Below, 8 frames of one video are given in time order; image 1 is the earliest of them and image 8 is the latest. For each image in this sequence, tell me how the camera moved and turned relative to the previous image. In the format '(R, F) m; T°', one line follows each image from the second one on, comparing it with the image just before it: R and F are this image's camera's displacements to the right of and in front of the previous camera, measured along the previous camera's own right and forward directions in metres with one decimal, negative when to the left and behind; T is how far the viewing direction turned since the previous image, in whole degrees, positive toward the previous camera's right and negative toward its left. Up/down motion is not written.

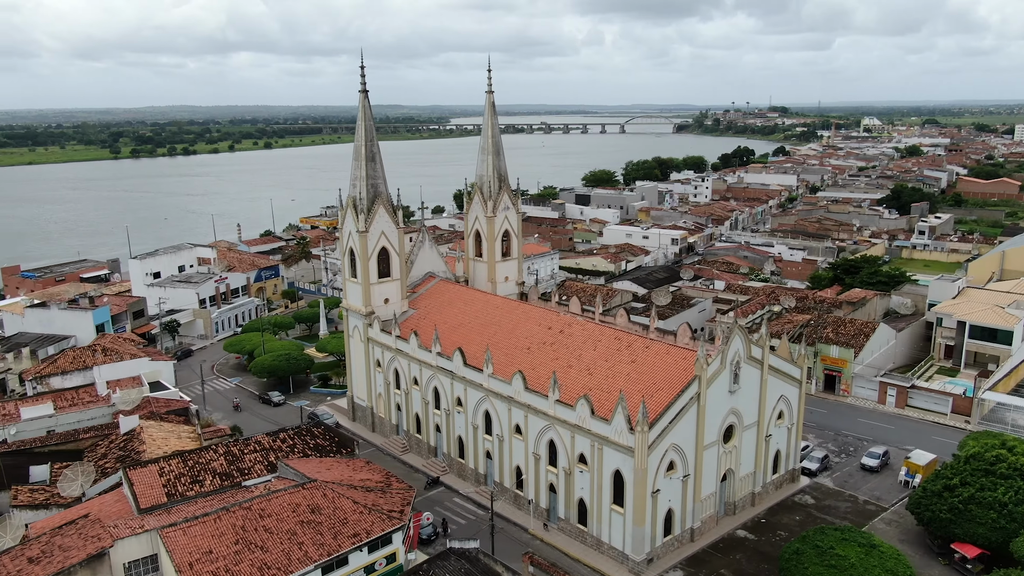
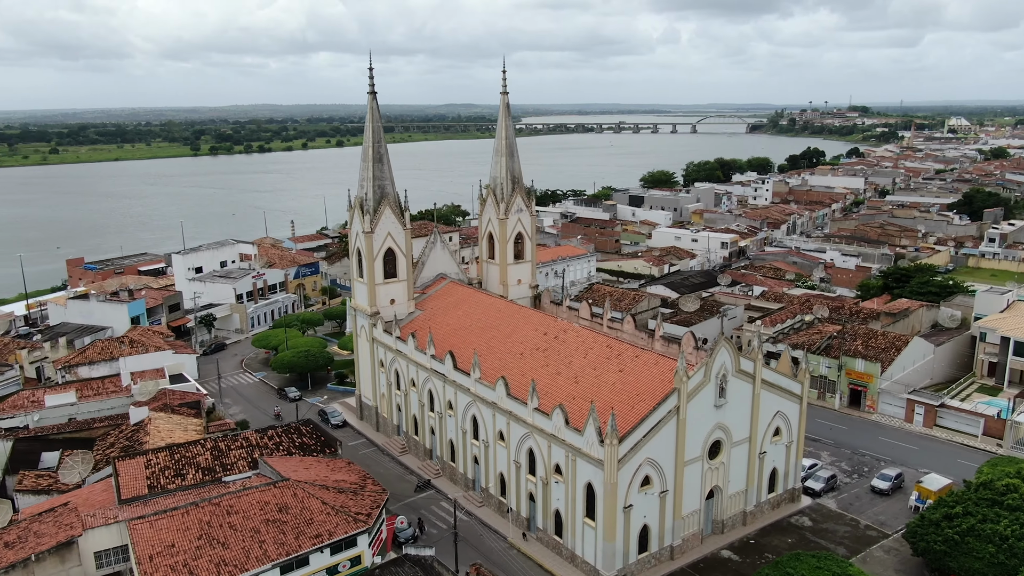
(+2.6, +0.5) m; -5°
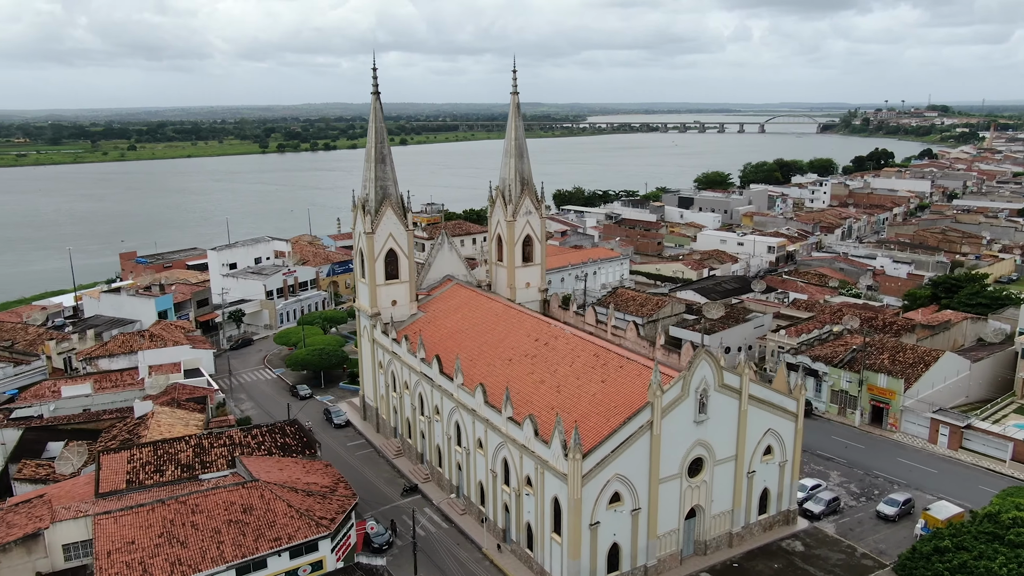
(+2.5, +0.7) m; -5°
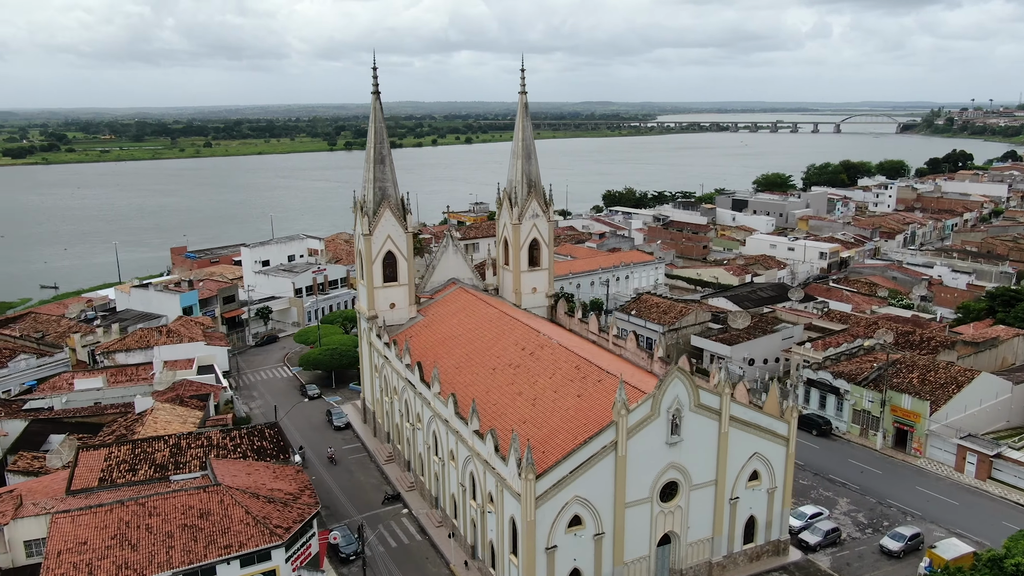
(+2.7, +1.0) m; -5°
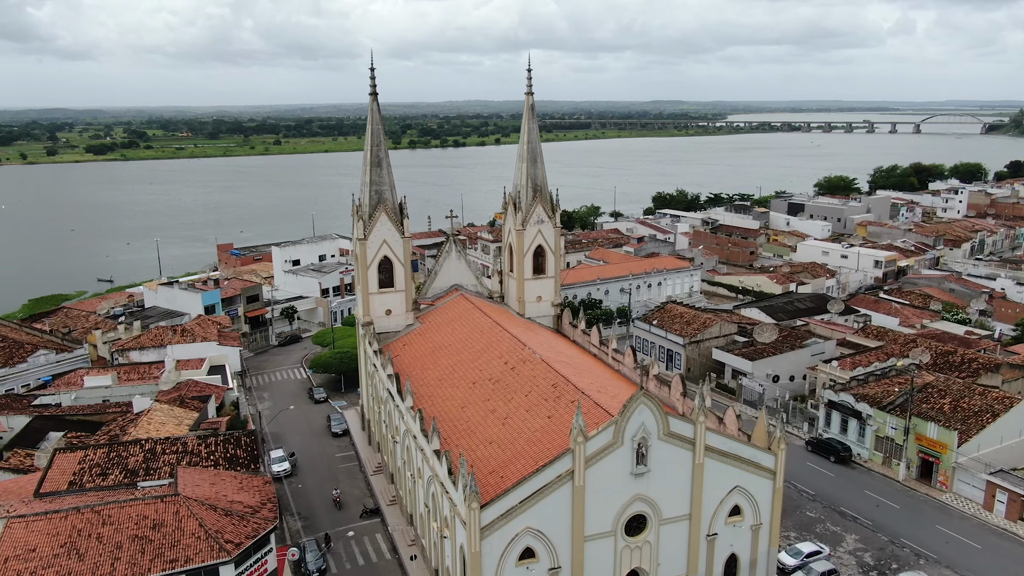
(+2.6, +1.3) m; -5°
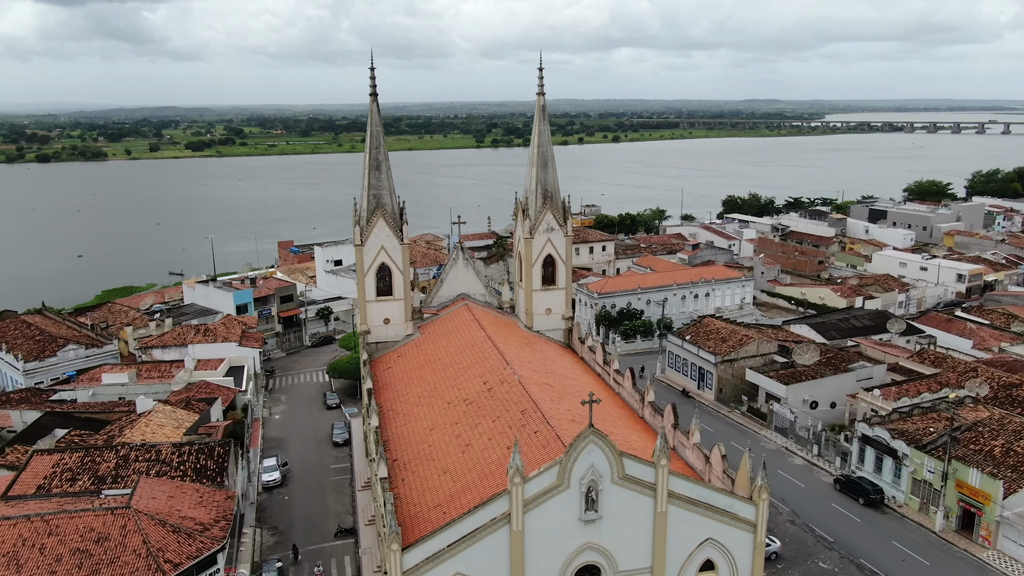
(+3.1, +1.8) m; -6°
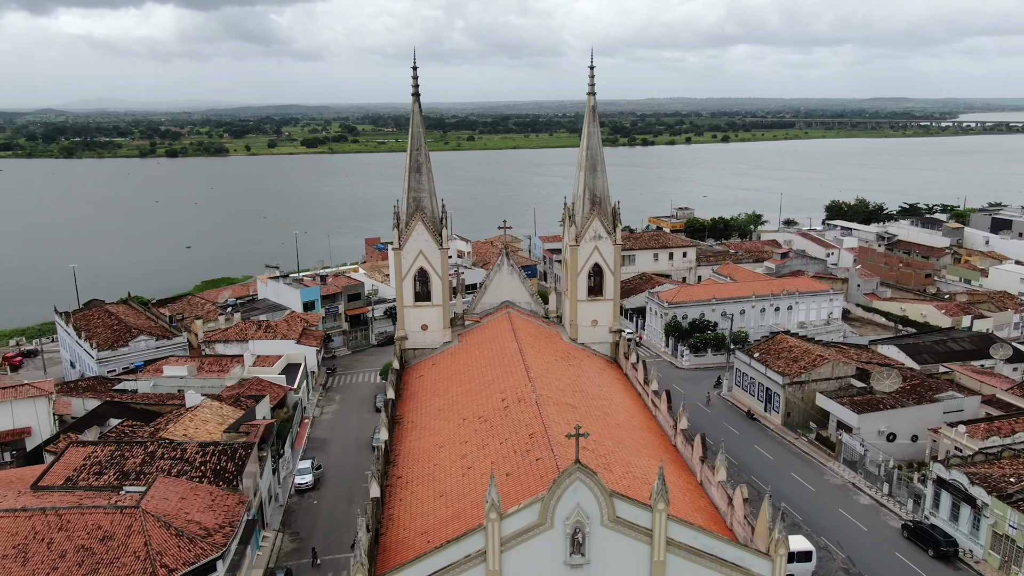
(+2.3, +1.5) m; -8°
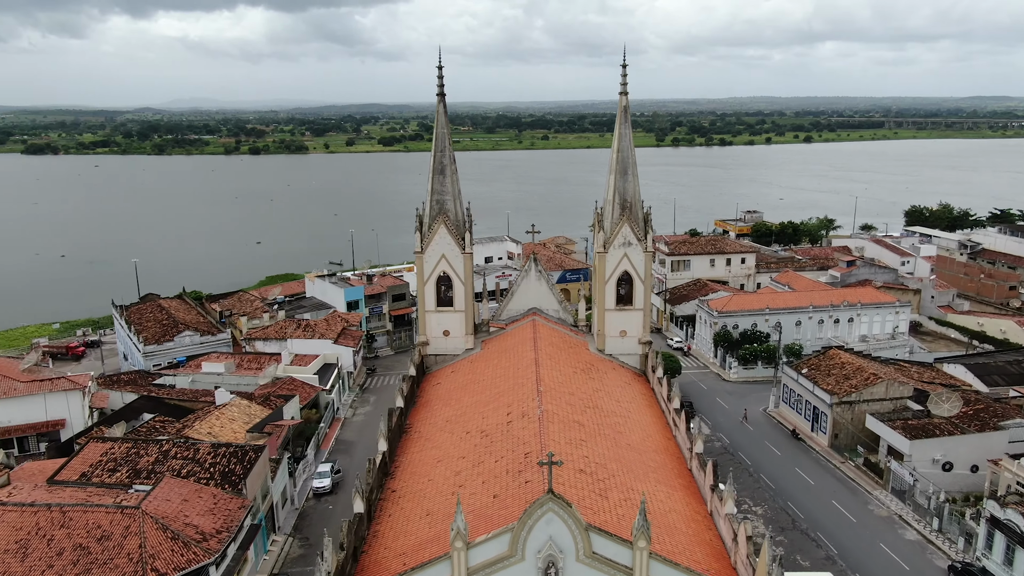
(+1.8, +1.1) m; -6°
